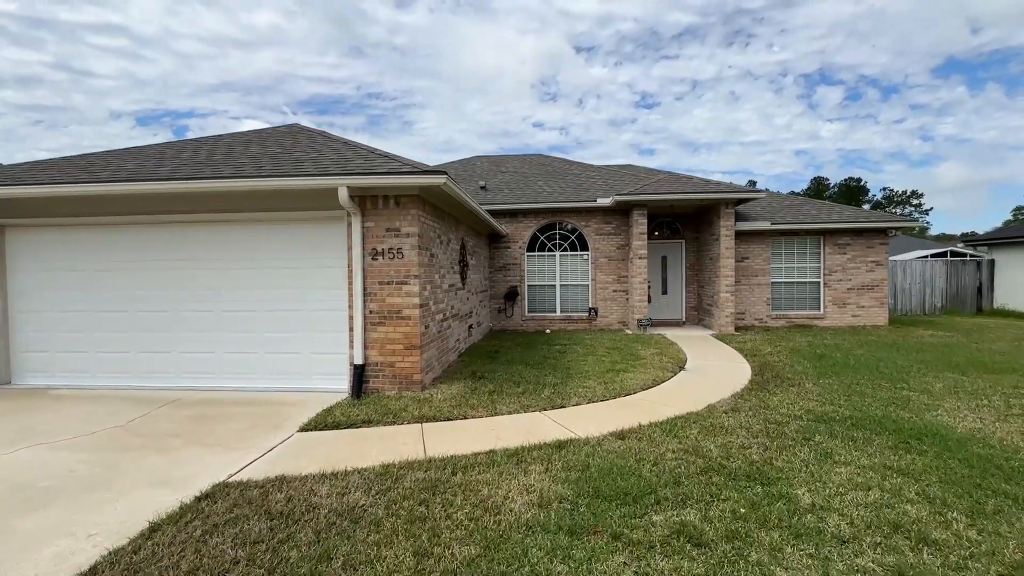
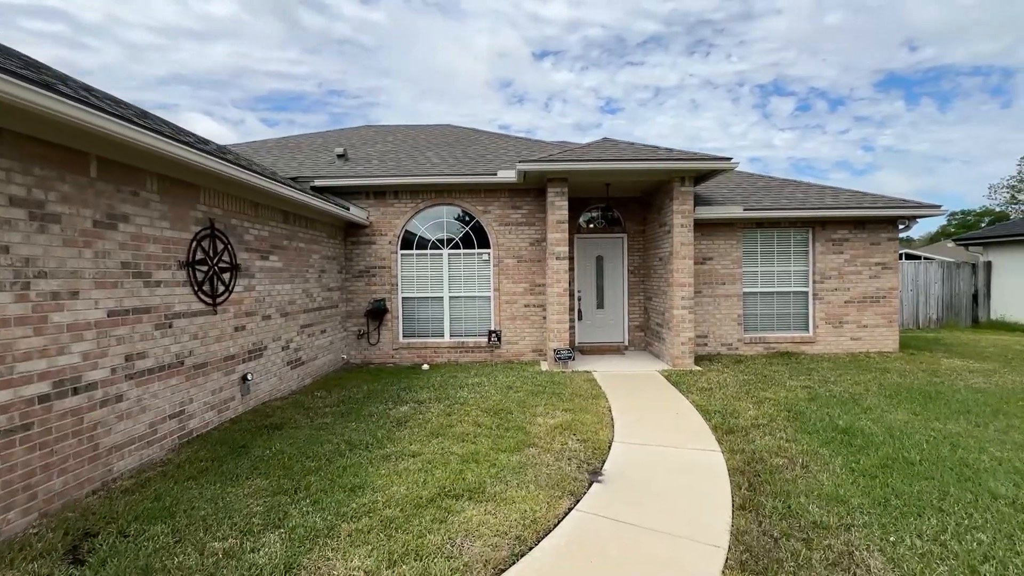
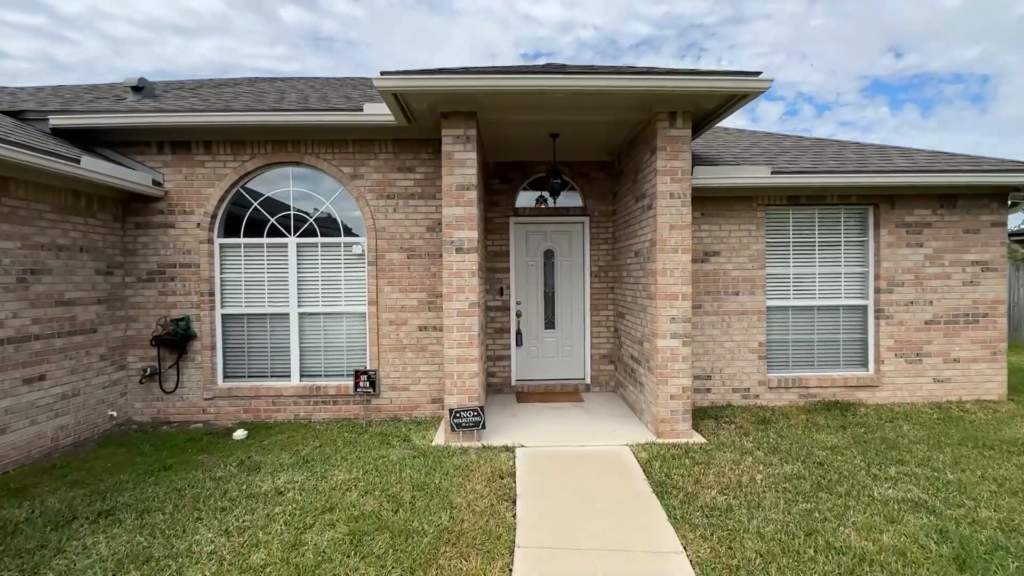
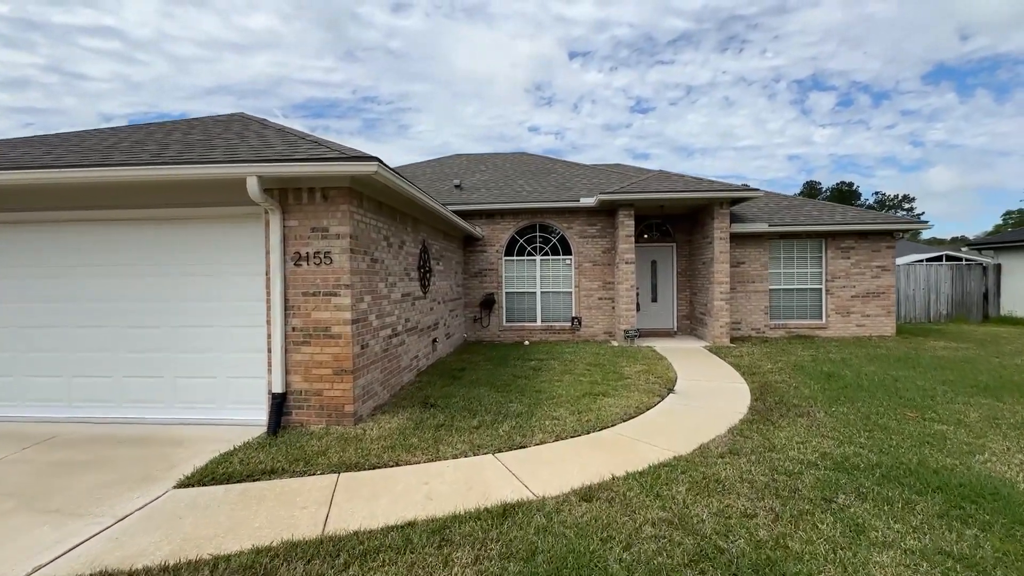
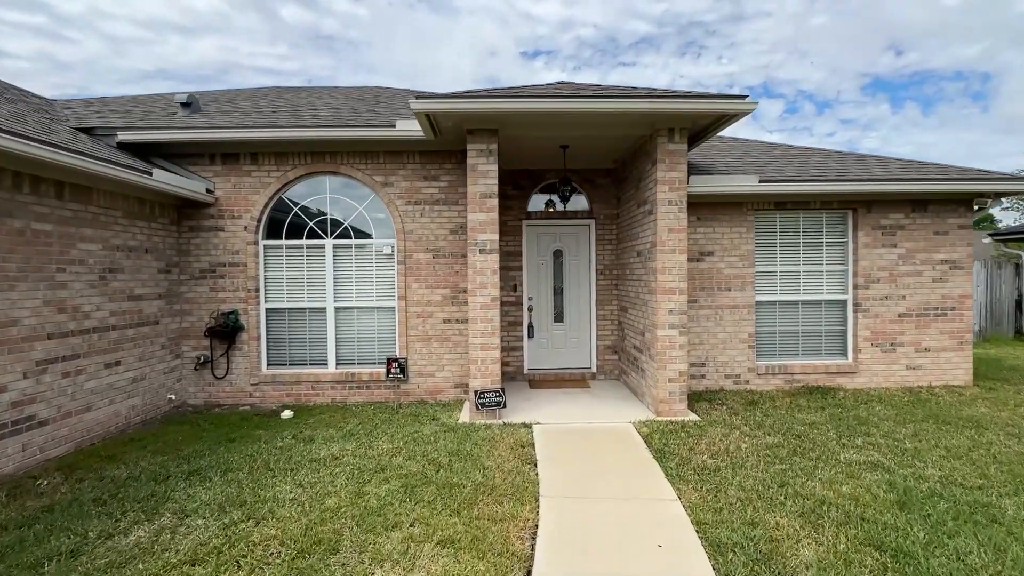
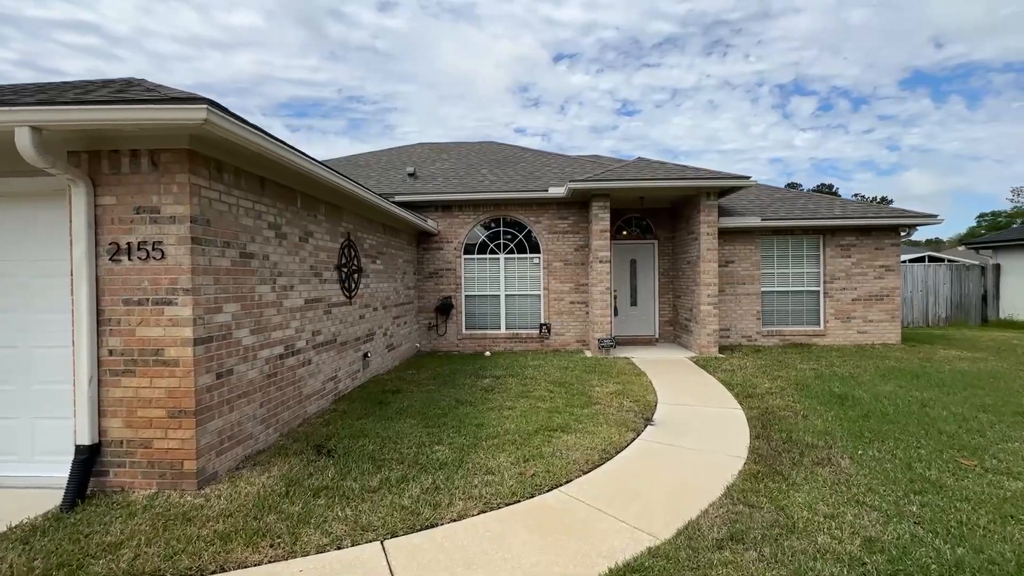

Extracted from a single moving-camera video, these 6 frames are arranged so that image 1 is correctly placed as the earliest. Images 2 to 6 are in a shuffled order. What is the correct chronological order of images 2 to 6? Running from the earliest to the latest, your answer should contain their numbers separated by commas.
4, 6, 2, 5, 3
